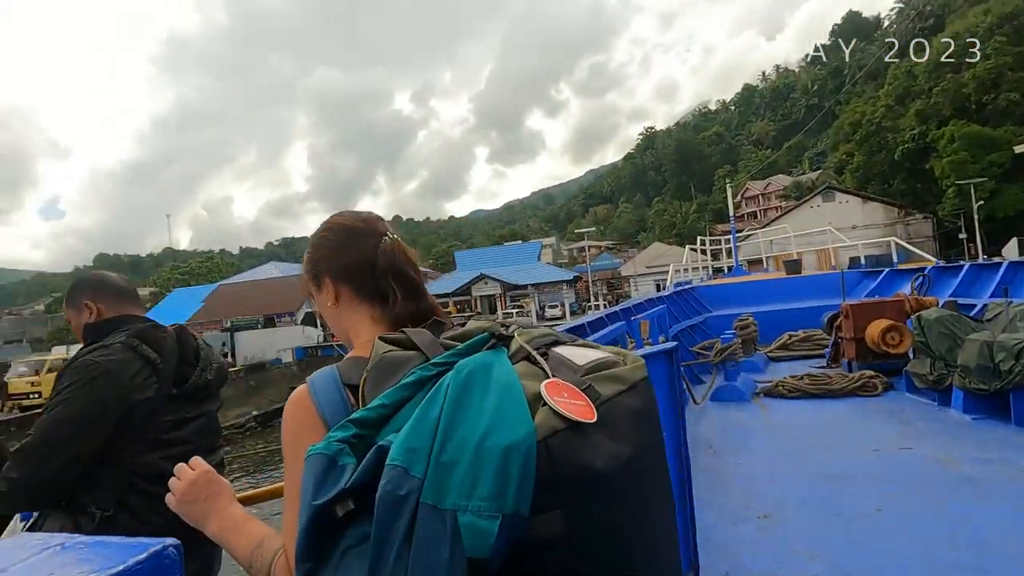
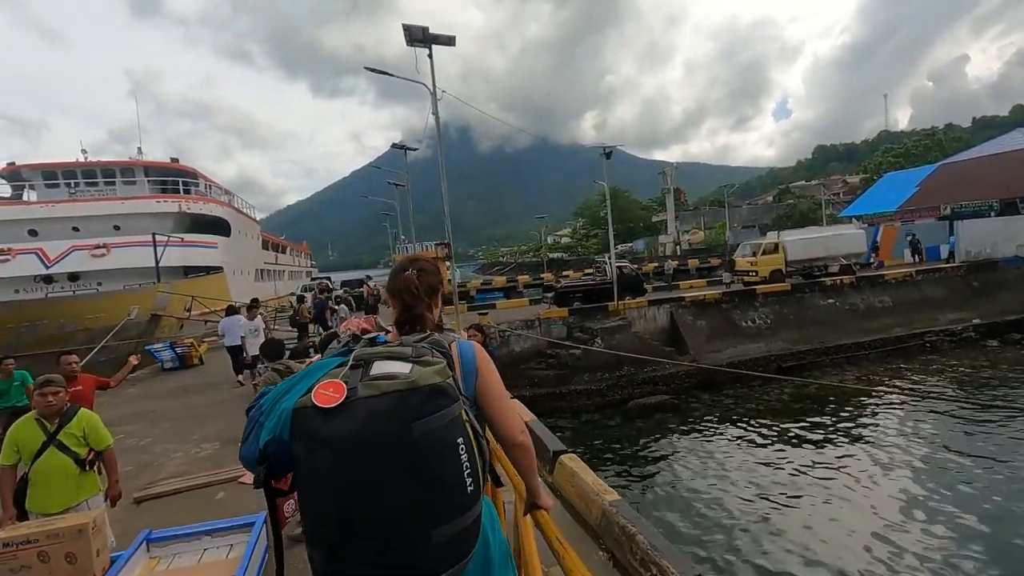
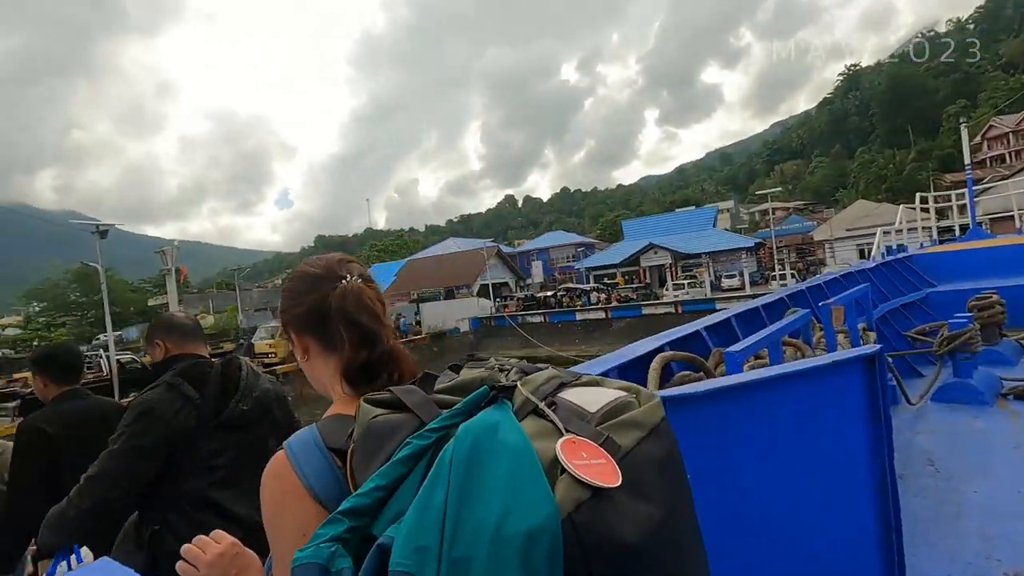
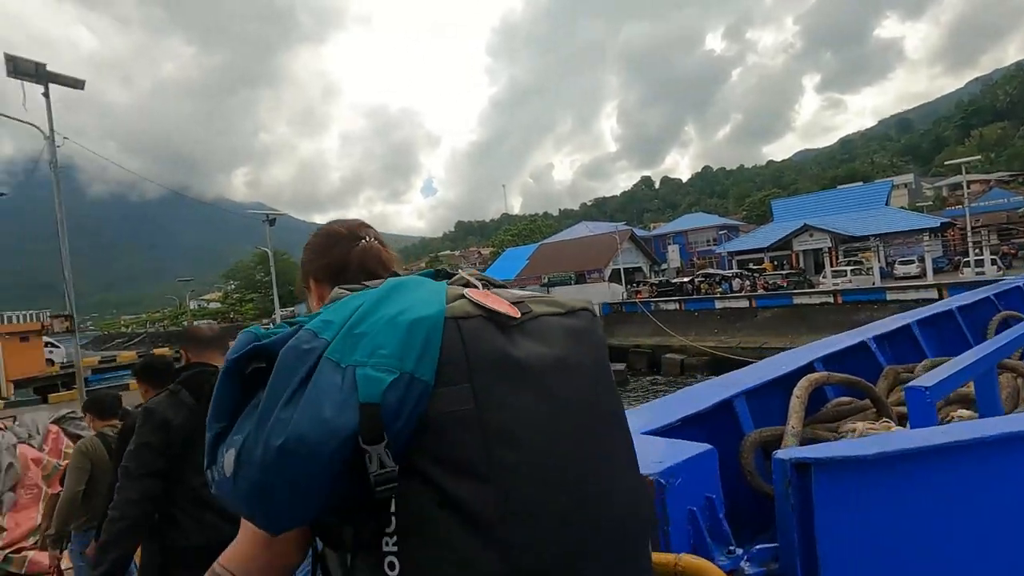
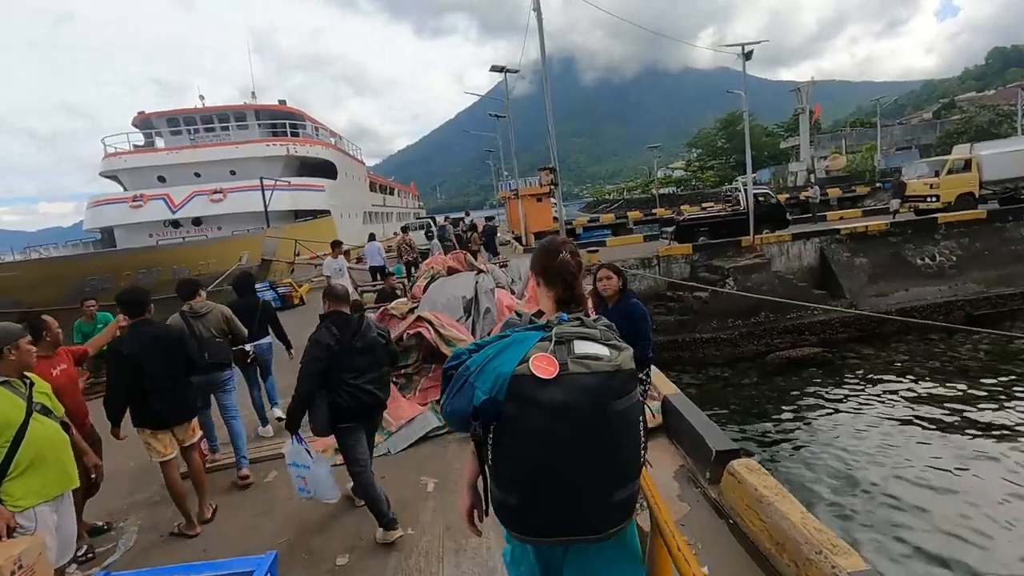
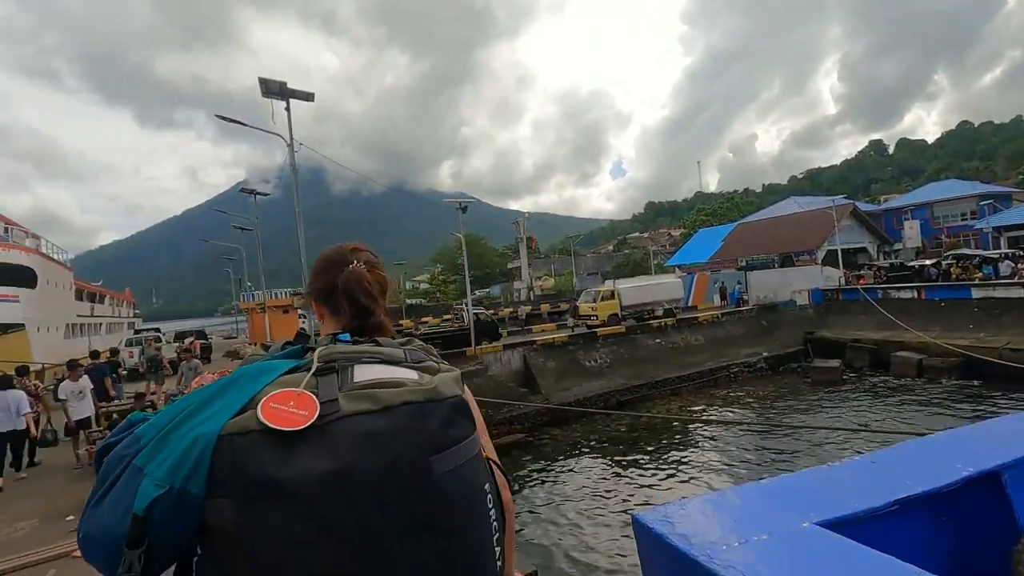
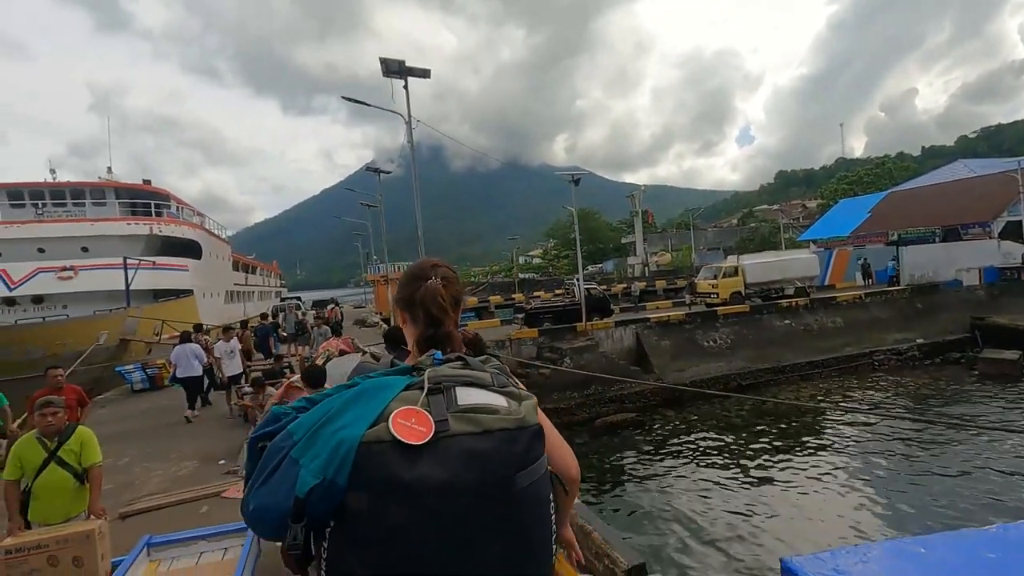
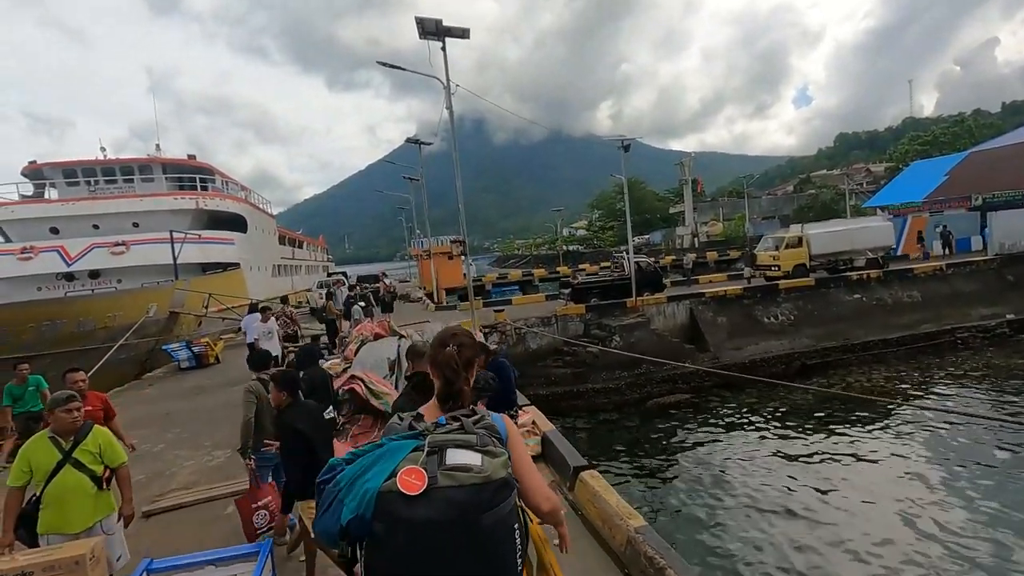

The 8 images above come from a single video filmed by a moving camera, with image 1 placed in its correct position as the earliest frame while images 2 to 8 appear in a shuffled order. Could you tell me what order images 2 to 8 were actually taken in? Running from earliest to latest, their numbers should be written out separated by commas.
3, 4, 6, 7, 2, 8, 5
